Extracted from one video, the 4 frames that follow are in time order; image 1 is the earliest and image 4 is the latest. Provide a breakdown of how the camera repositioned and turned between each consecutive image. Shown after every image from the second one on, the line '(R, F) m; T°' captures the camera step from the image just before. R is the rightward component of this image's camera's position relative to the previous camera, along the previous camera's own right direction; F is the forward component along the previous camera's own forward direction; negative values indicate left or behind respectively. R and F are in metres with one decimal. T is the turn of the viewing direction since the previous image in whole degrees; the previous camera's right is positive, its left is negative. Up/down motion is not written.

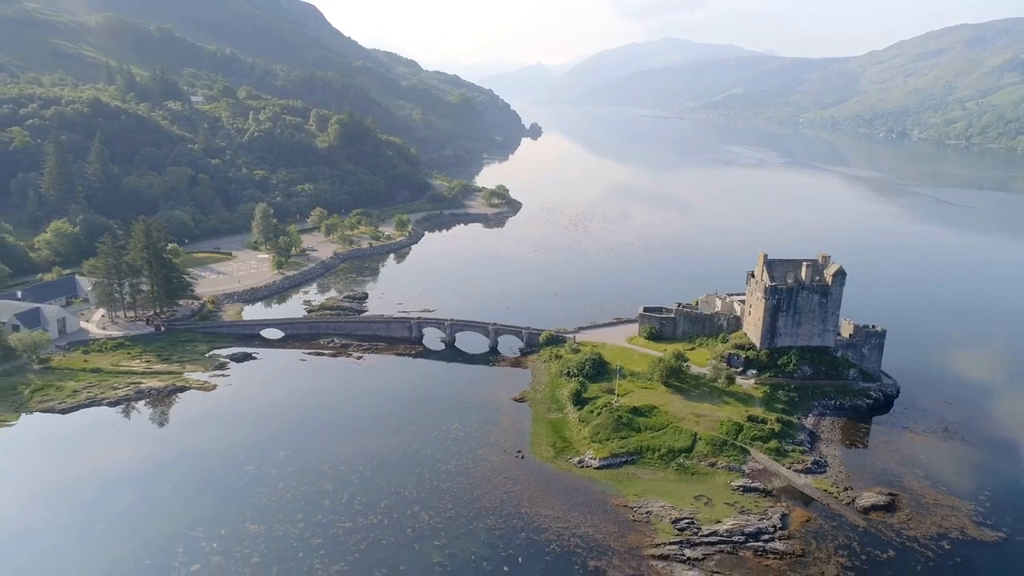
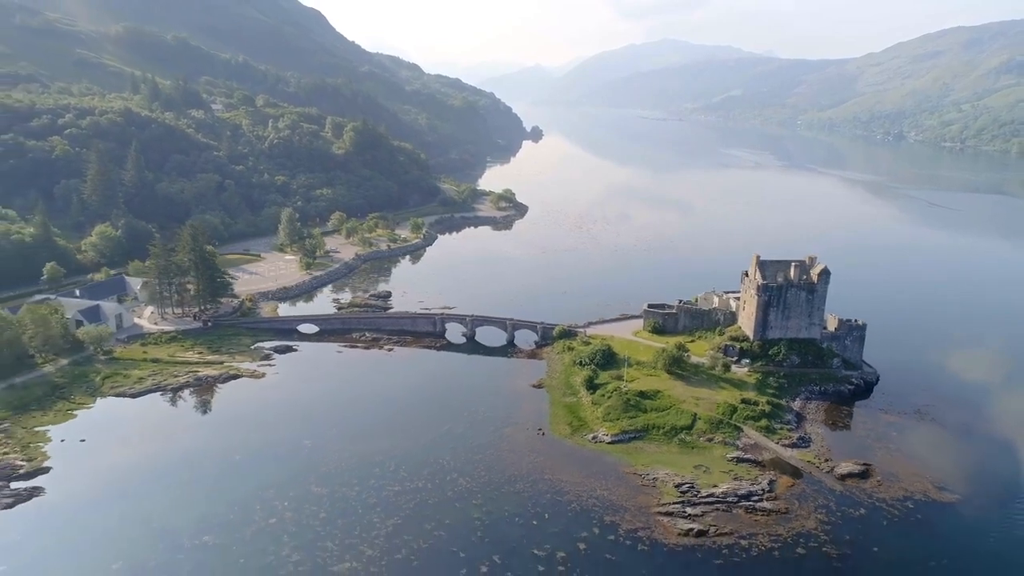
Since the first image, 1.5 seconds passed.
(-1.3, -4.6) m; 0°
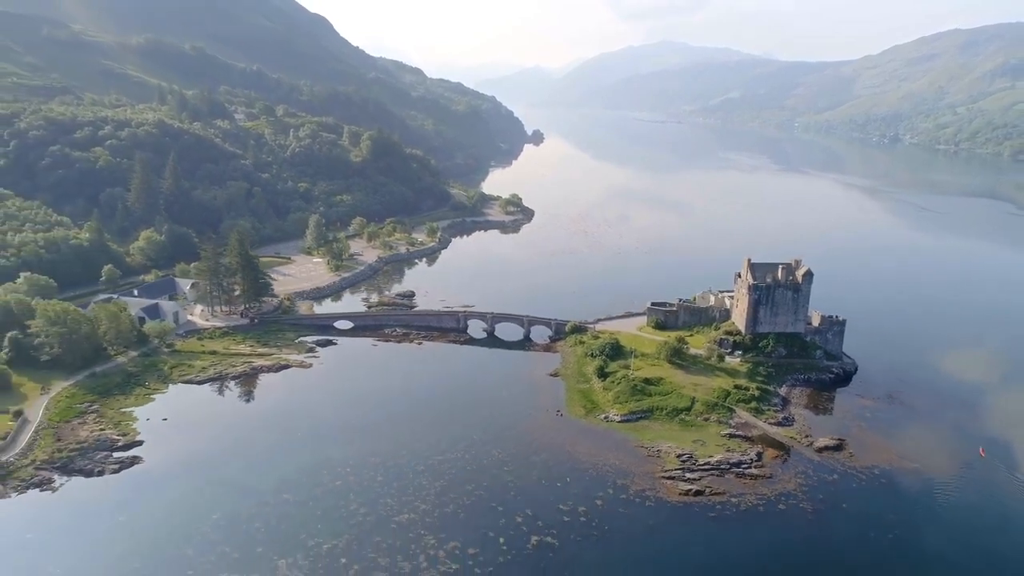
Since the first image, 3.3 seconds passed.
(-1.5, -5.6) m; 0°
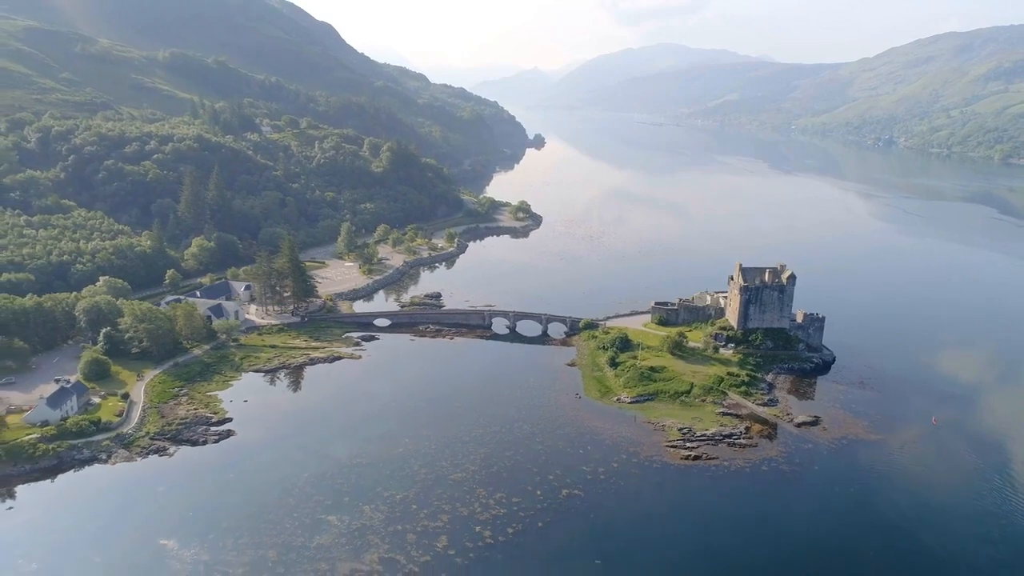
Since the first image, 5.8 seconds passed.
(-2.0, -7.6) m; 0°
